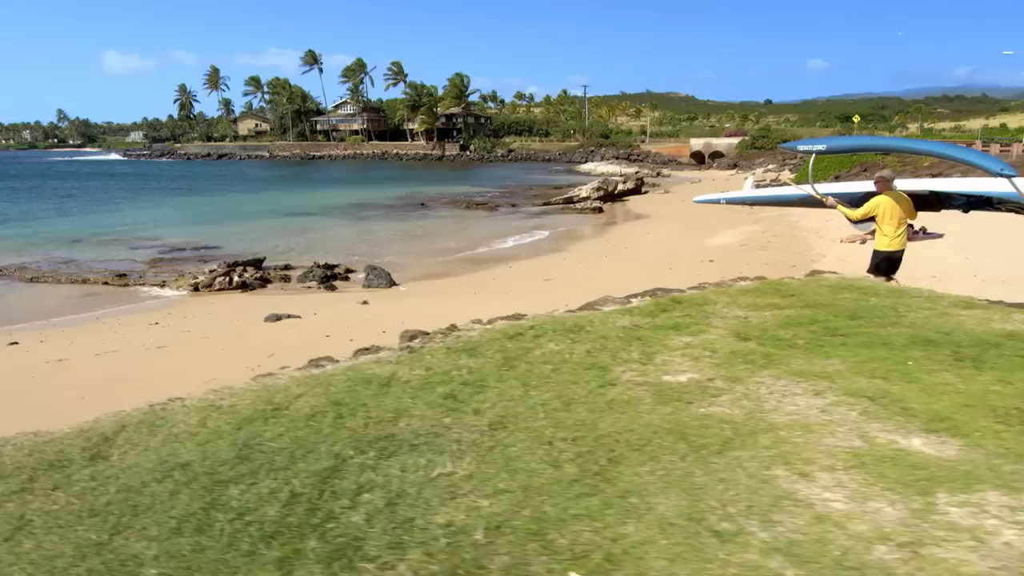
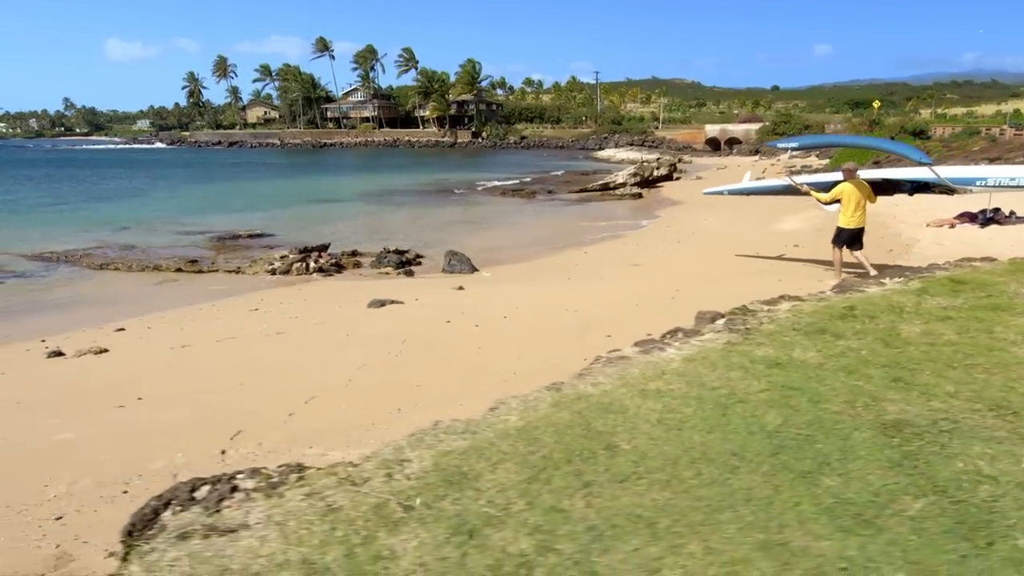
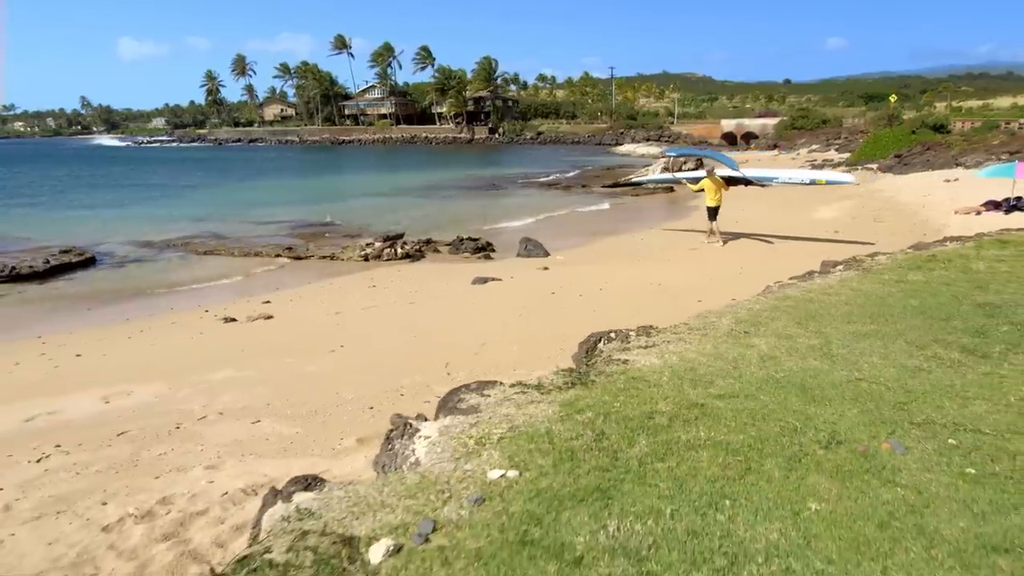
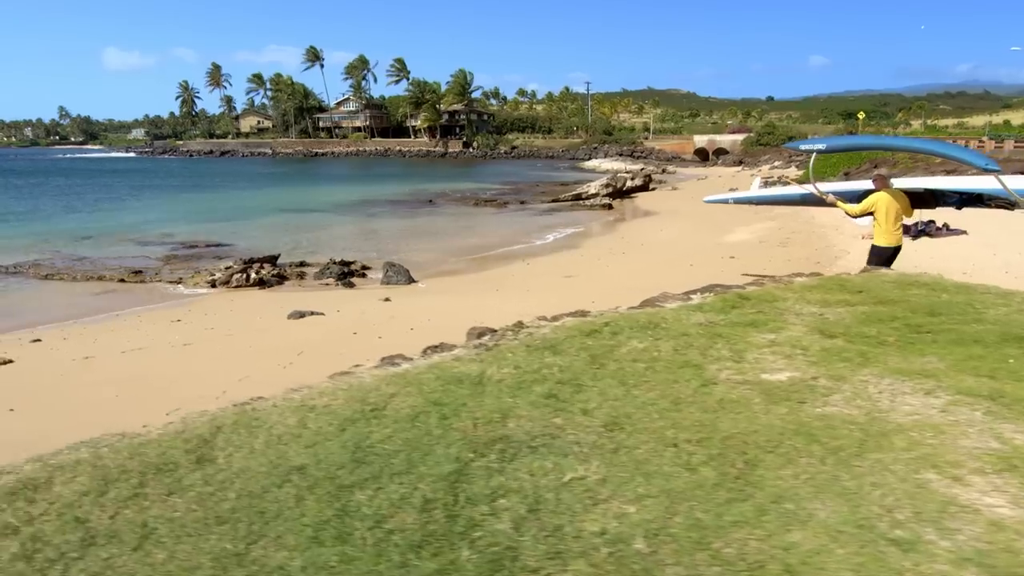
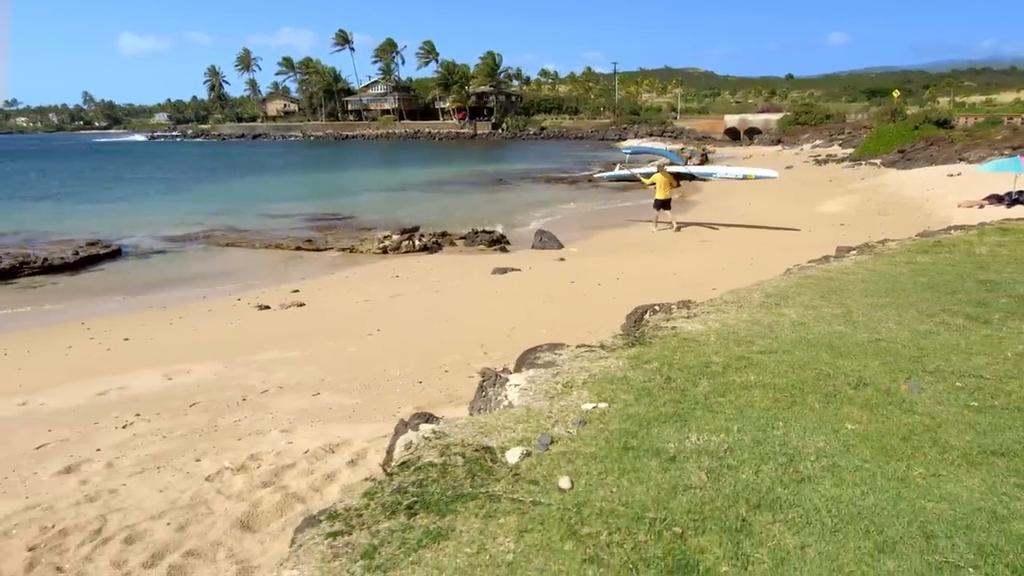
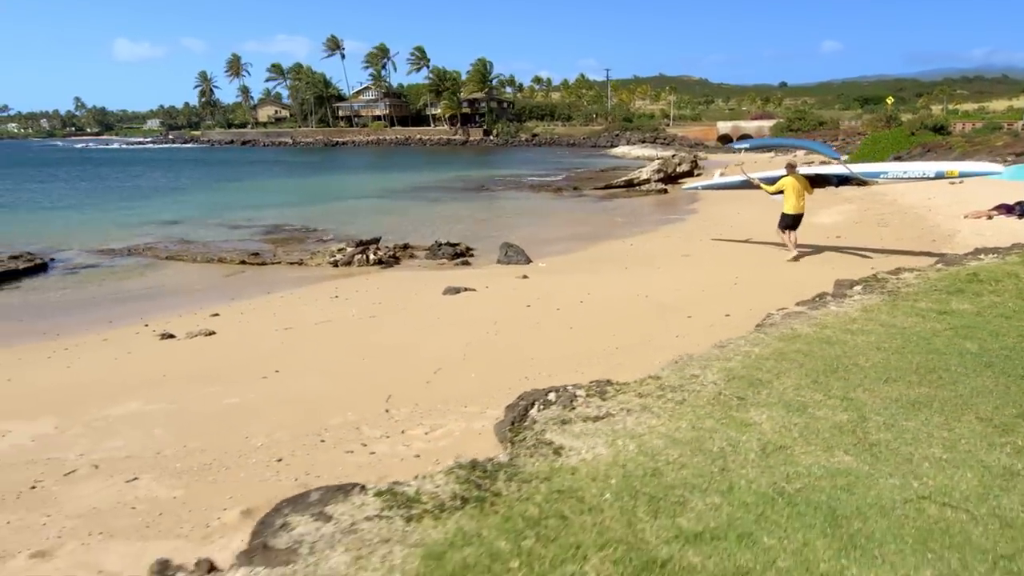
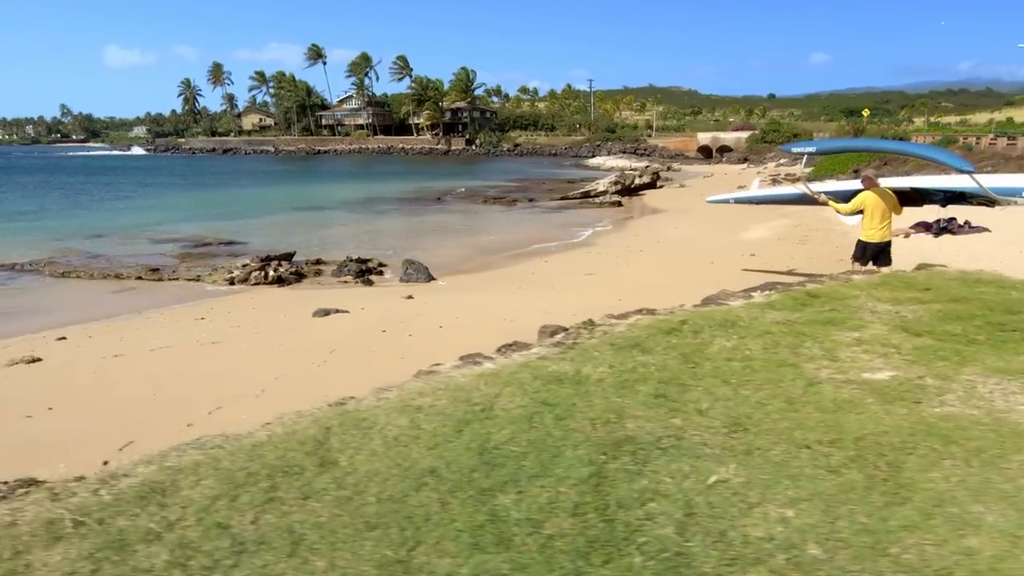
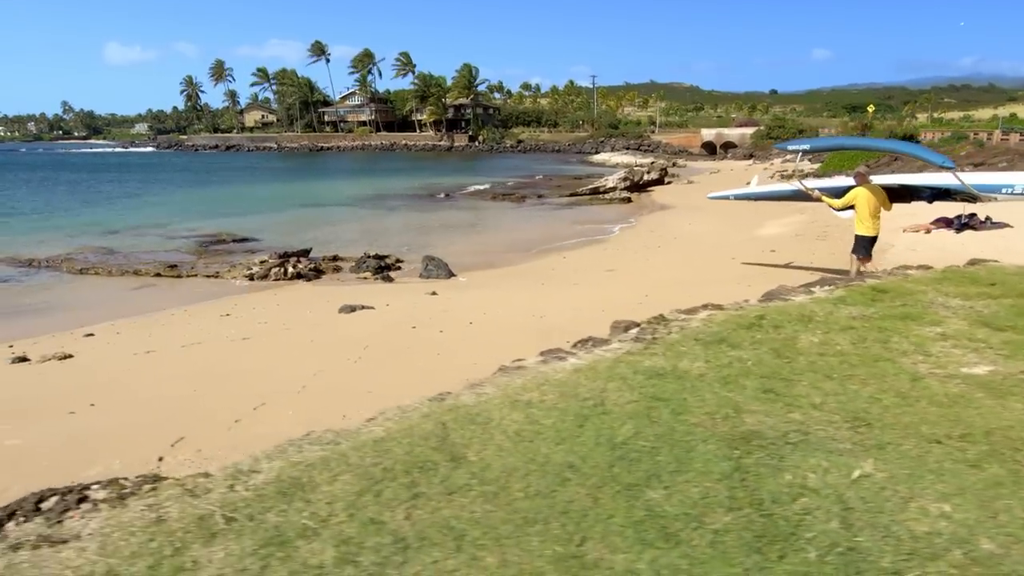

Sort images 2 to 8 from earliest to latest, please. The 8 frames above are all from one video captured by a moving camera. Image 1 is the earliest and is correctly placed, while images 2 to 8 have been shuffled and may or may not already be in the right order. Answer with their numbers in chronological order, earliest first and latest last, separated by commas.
4, 7, 8, 2, 6, 3, 5
